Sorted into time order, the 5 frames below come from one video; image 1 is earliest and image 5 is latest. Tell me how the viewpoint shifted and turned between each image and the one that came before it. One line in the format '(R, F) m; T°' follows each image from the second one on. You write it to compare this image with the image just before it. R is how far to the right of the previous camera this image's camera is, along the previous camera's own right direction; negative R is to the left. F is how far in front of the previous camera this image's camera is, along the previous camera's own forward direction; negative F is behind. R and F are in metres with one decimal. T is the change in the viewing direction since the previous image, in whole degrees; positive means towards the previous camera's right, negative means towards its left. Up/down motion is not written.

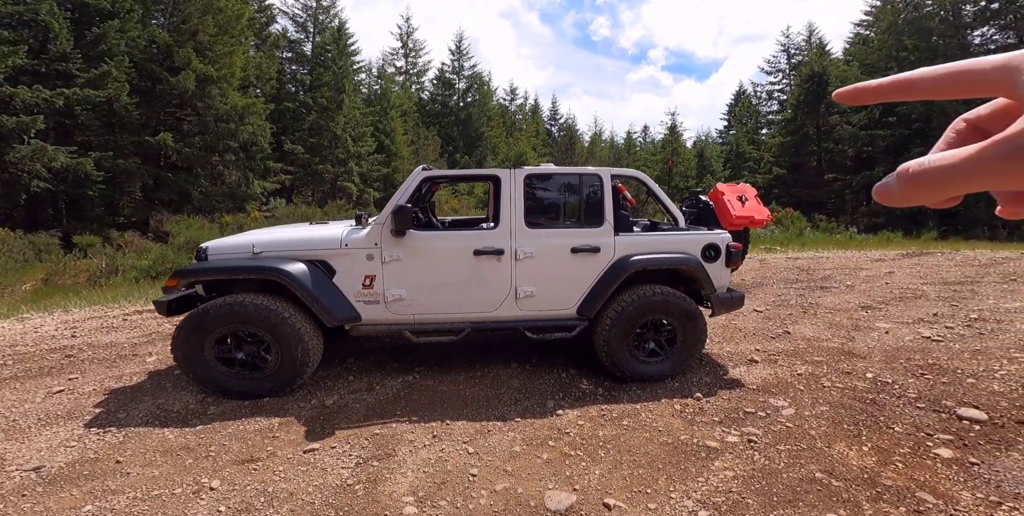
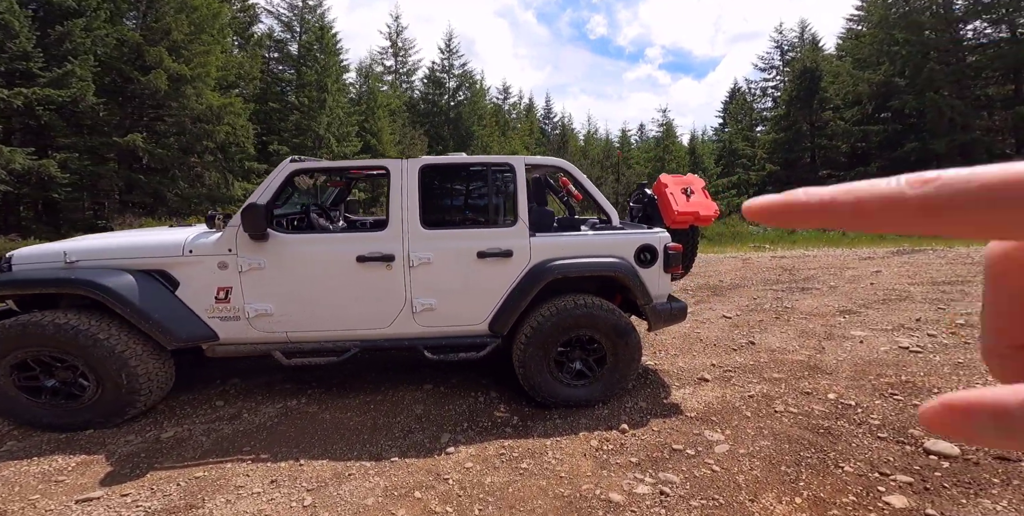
(+0.7, +0.6) m; 0°
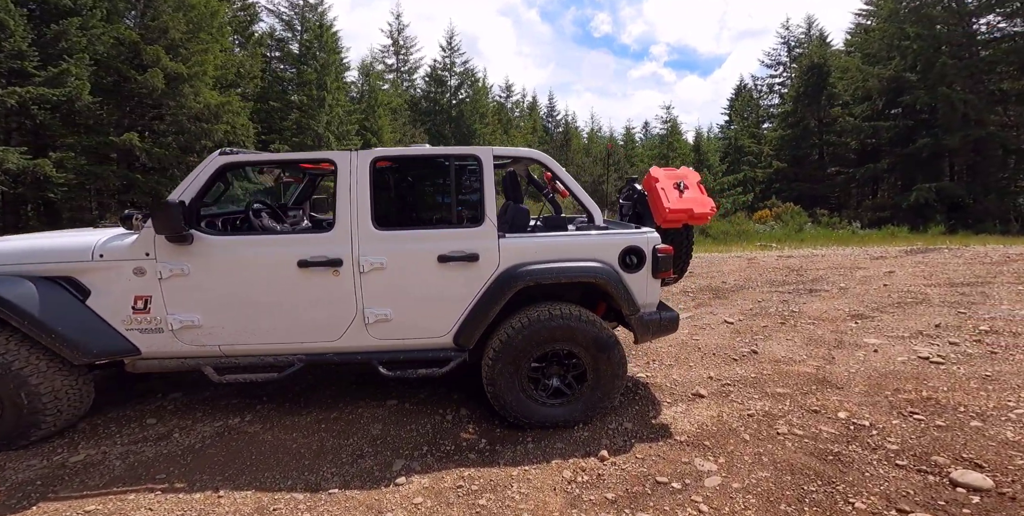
(+0.2, +0.4) m; -1°
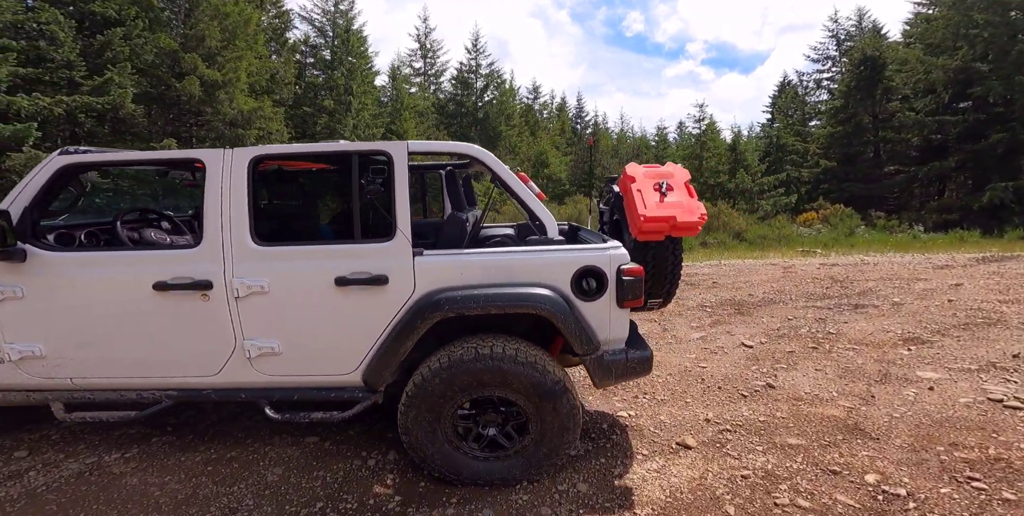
(+0.6, +0.6) m; -5°
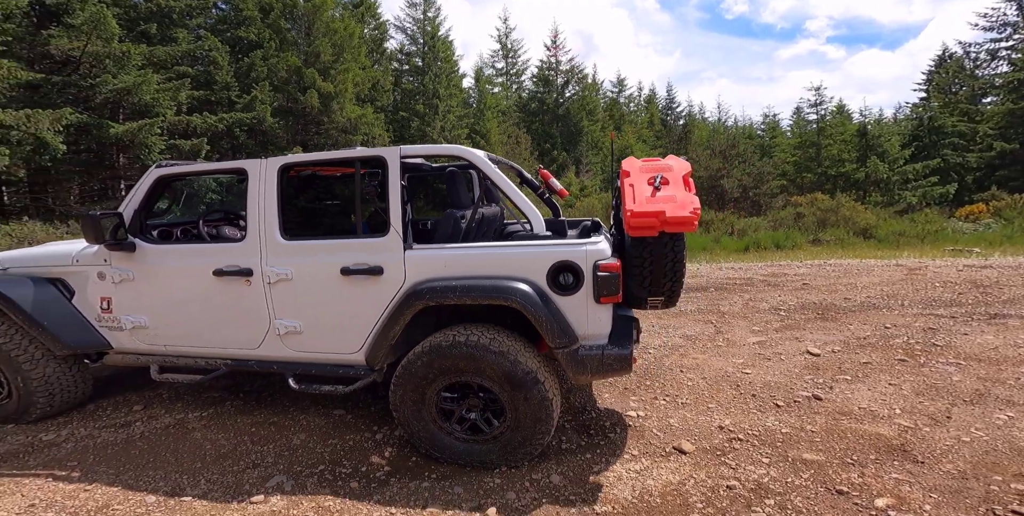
(+0.7, 0.0) m; -13°
